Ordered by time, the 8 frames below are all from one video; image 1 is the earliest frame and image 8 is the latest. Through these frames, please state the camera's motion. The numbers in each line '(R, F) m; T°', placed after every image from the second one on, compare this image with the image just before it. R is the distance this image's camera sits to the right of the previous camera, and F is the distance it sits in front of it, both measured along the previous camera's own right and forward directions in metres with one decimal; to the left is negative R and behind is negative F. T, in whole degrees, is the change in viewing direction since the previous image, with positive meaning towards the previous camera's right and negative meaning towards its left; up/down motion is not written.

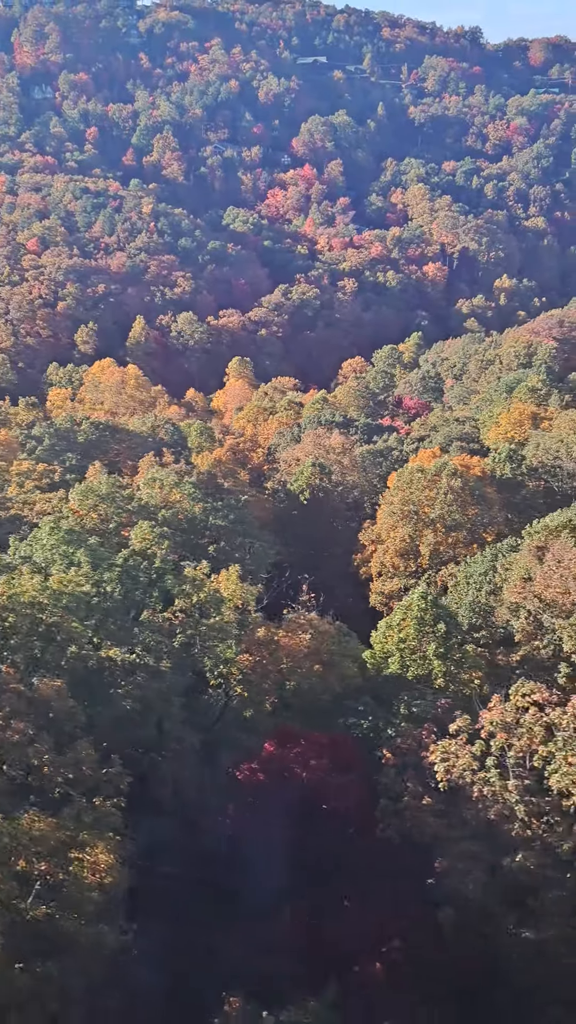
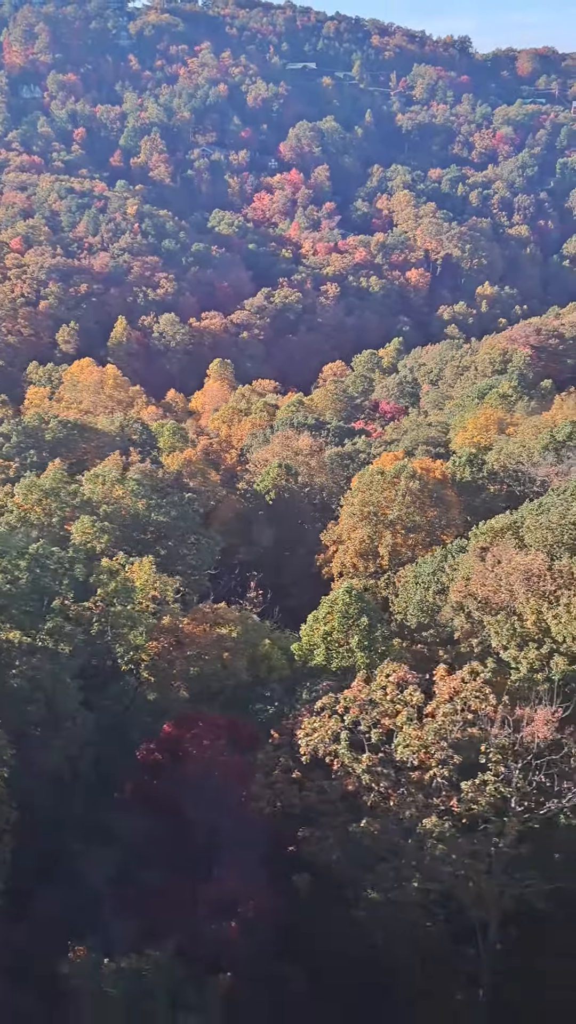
(+1.1, -0.4) m; +1°
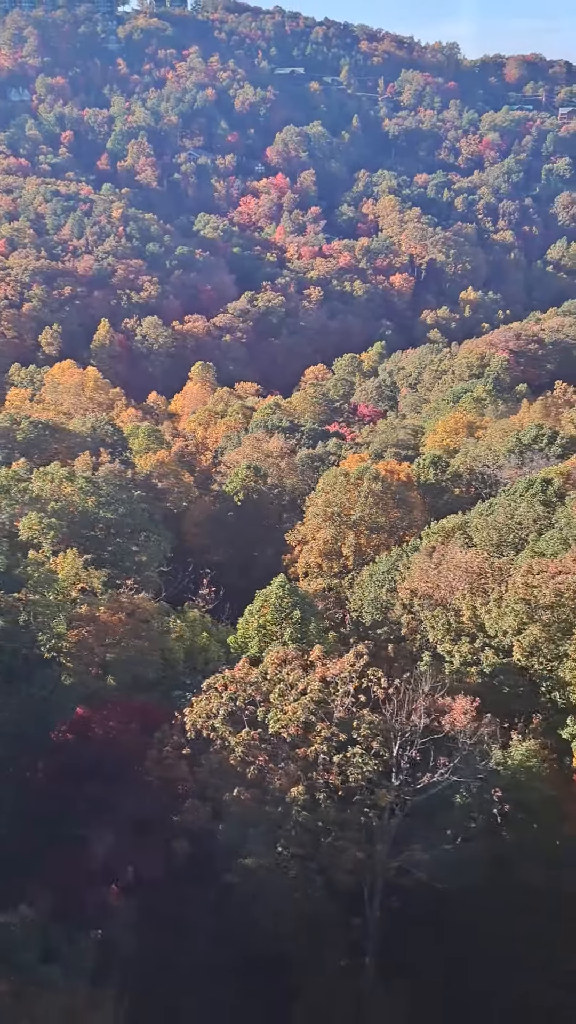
(+1.1, -0.5) m; +1°
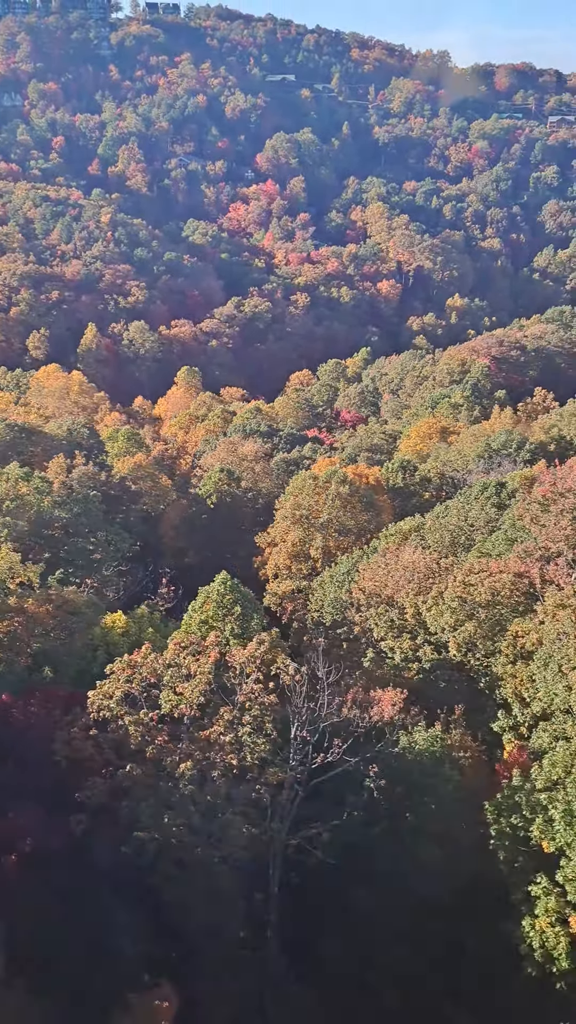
(+1.0, -0.5) m; +1°
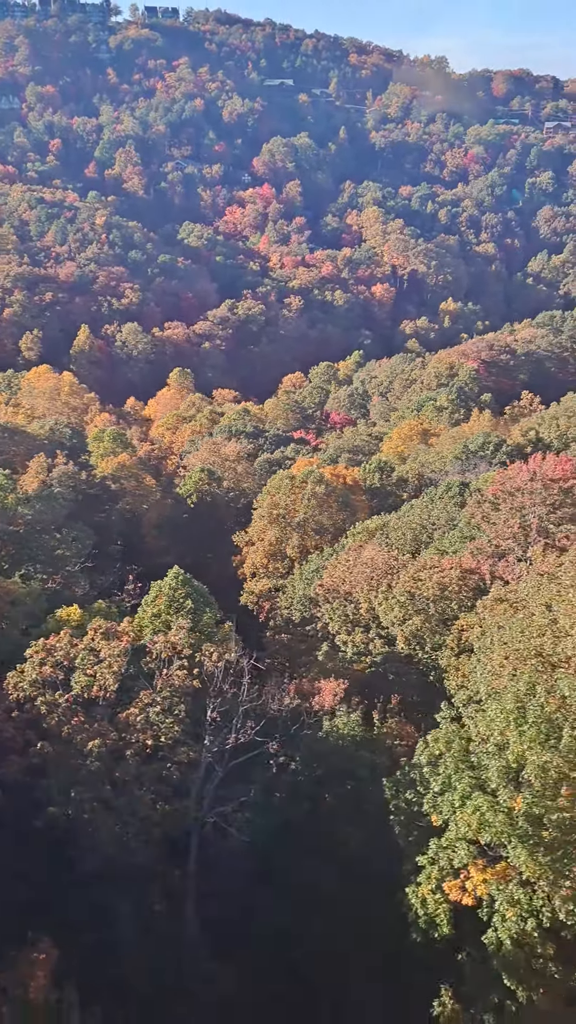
(+1.0, -0.4) m; 0°
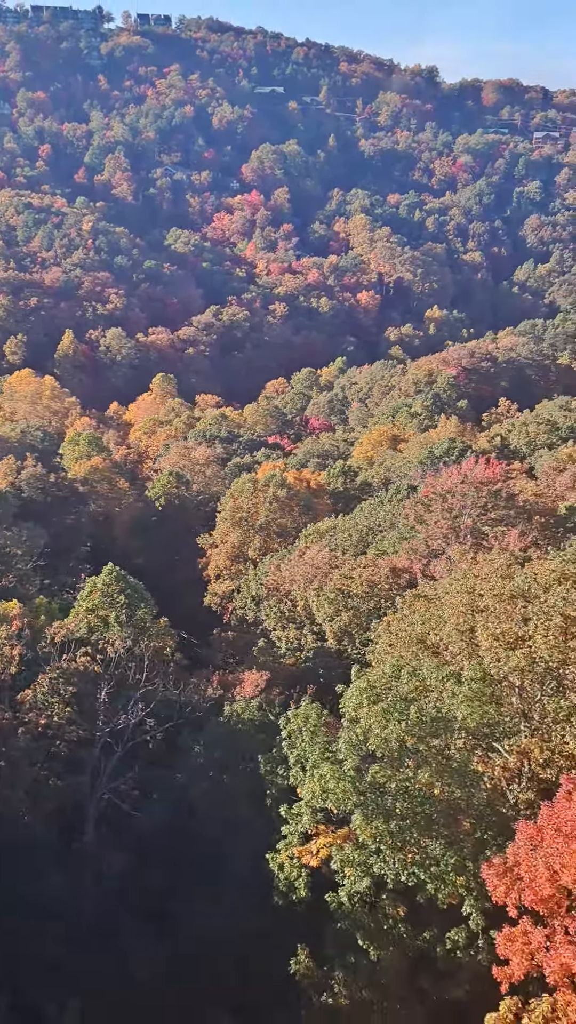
(+1.3, -0.6) m; +1°
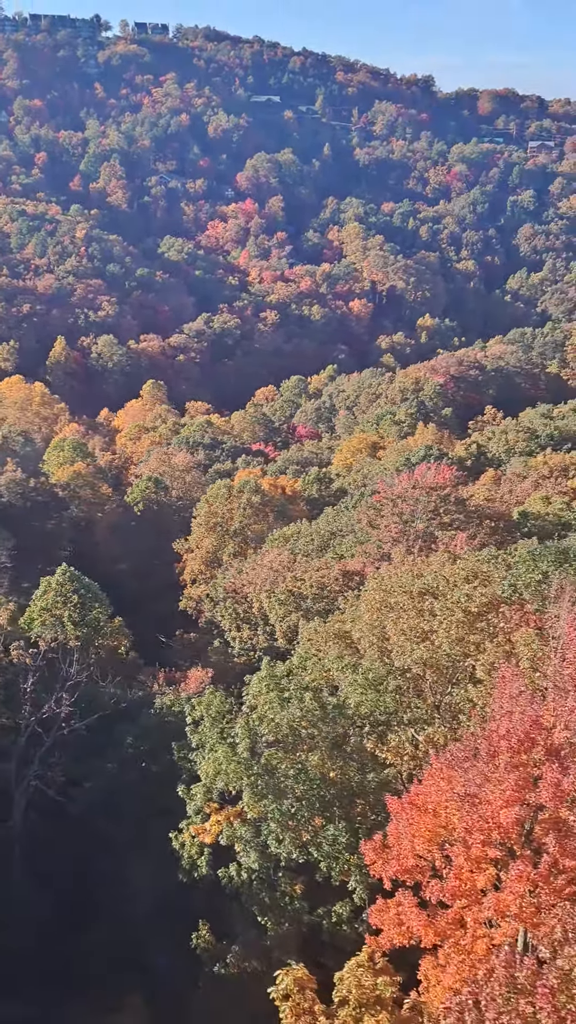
(+1.1, -0.5) m; 0°
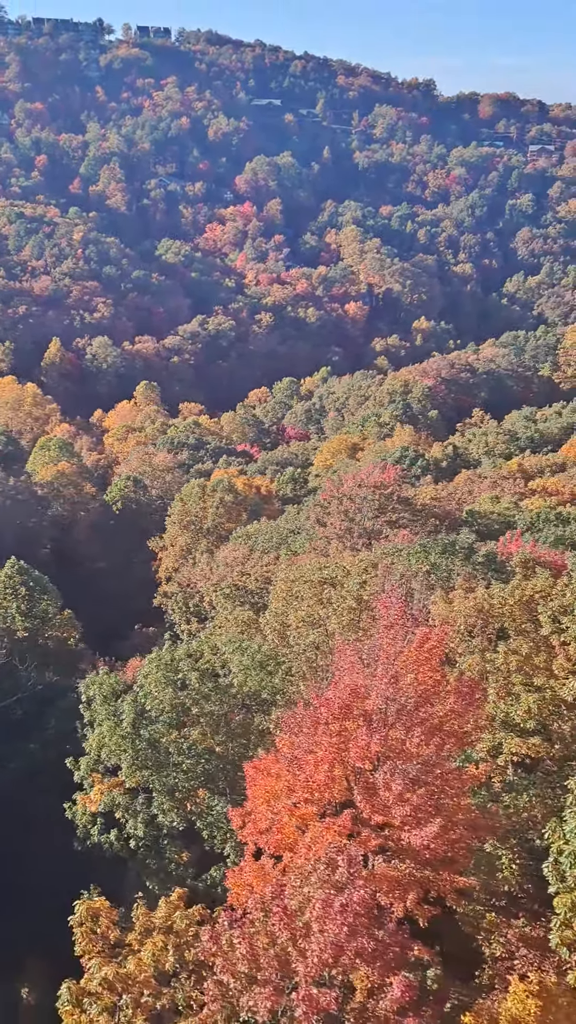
(+1.4, -0.6) m; 0°
